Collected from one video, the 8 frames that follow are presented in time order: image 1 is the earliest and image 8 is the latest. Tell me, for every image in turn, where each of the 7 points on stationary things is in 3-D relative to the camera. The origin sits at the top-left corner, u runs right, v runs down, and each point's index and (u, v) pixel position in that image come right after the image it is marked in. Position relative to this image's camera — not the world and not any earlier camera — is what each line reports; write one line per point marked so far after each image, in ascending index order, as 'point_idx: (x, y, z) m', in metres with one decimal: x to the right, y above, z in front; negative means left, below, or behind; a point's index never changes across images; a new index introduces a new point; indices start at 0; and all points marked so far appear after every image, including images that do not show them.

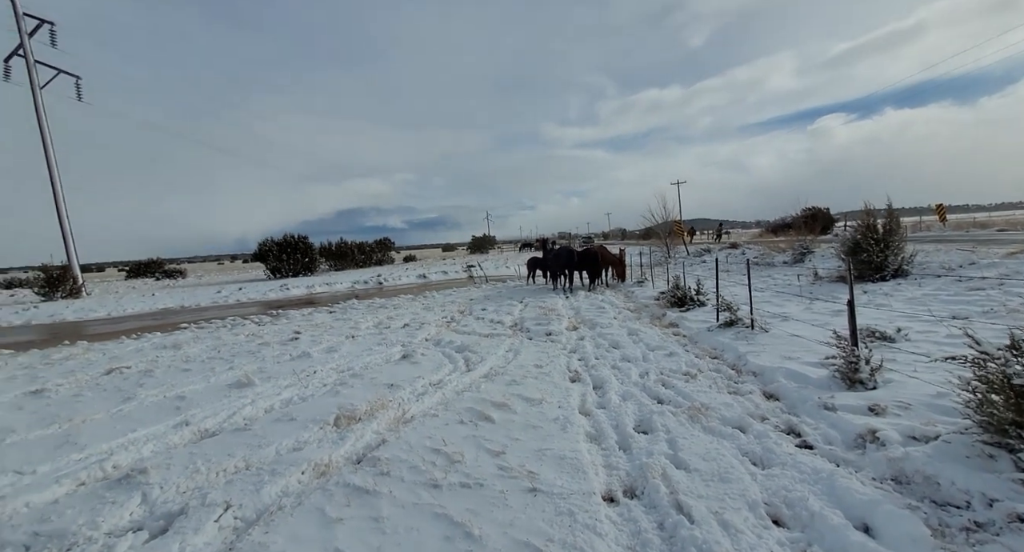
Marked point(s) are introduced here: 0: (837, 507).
0: (+1.7, -1.2, +2.3) m
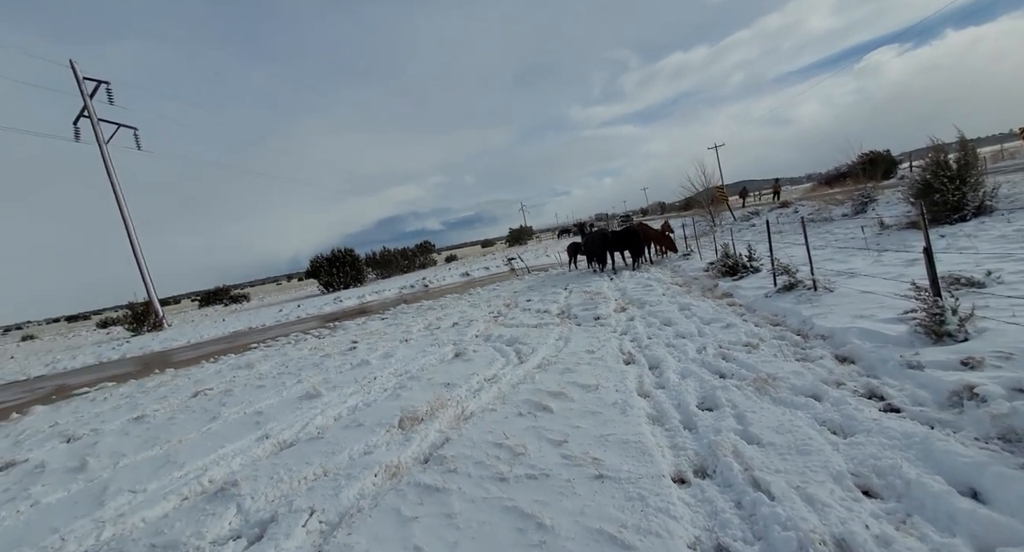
0: (+2.0, -0.9, +2.1) m
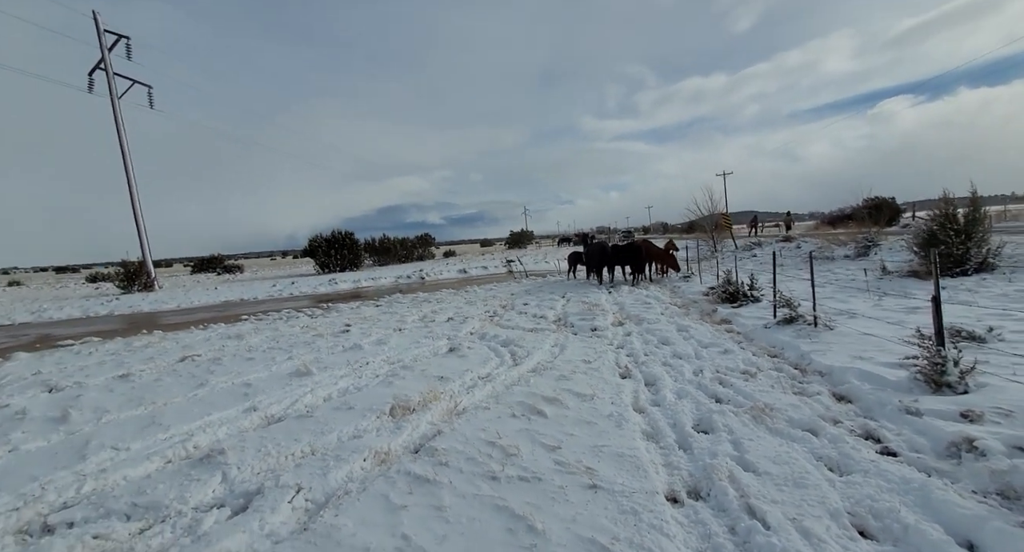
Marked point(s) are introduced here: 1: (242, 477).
0: (+2.0, -1.2, +2.1) m
1: (-2.0, -1.5, +3.2) m
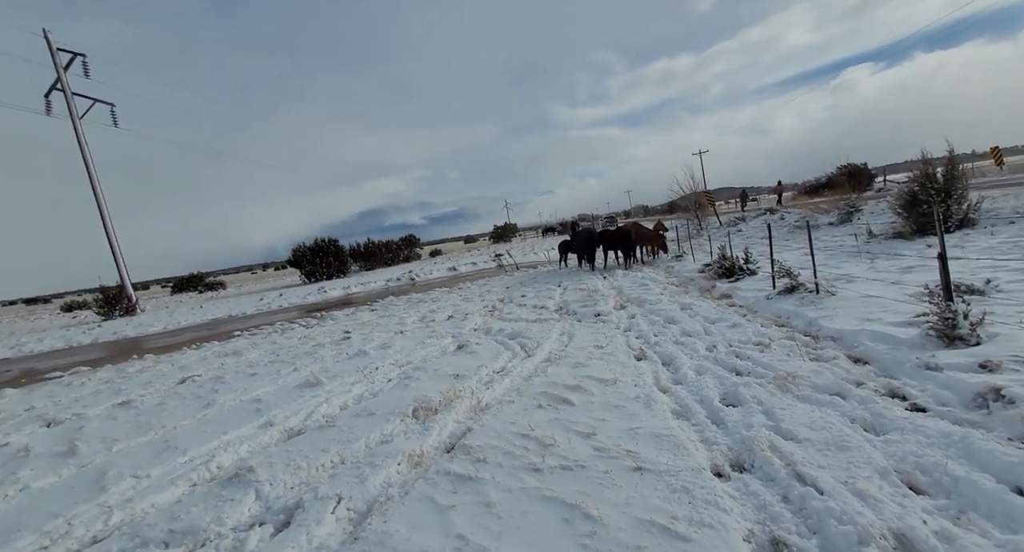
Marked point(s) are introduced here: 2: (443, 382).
0: (+2.3, -0.9, +2.1) m
1: (-1.7, -1.5, +3.1) m
2: (-0.8, -1.3, +5.3) m
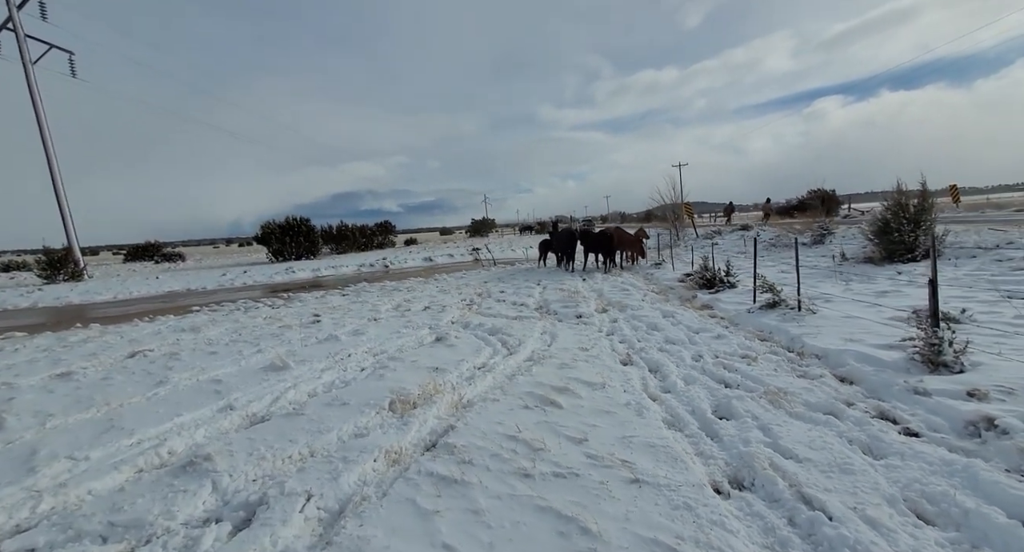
0: (+2.3, -1.1, +2.1) m
1: (-1.8, -1.4, +2.9) m
2: (-1.0, -1.1, +5.0) m
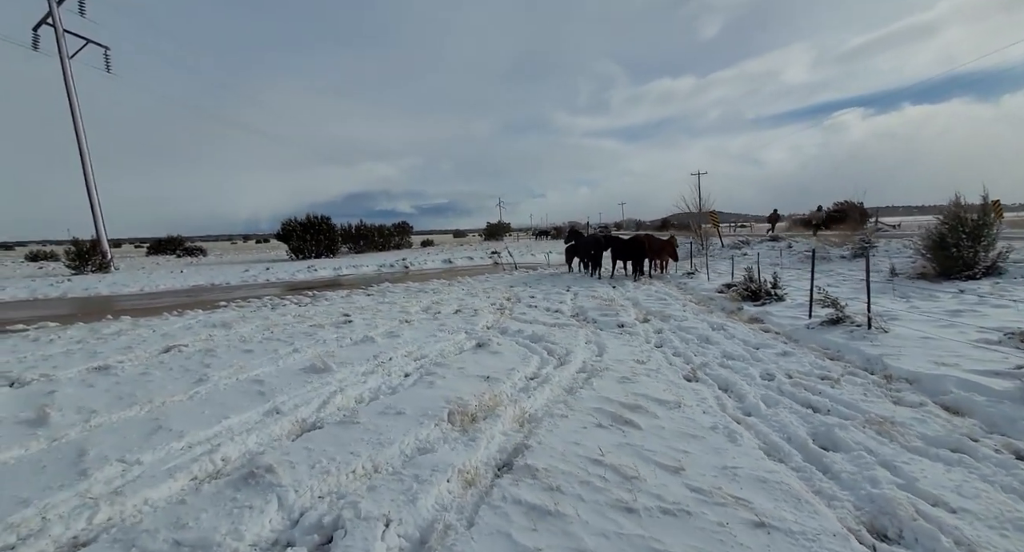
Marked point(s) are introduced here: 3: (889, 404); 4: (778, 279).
0: (+2.8, -1.2, +1.7) m
1: (-1.2, -1.4, +2.6) m
2: (-0.4, -1.2, +4.8) m
3: (+3.2, -1.1, +3.8) m
4: (+6.0, -0.1, +9.9) m
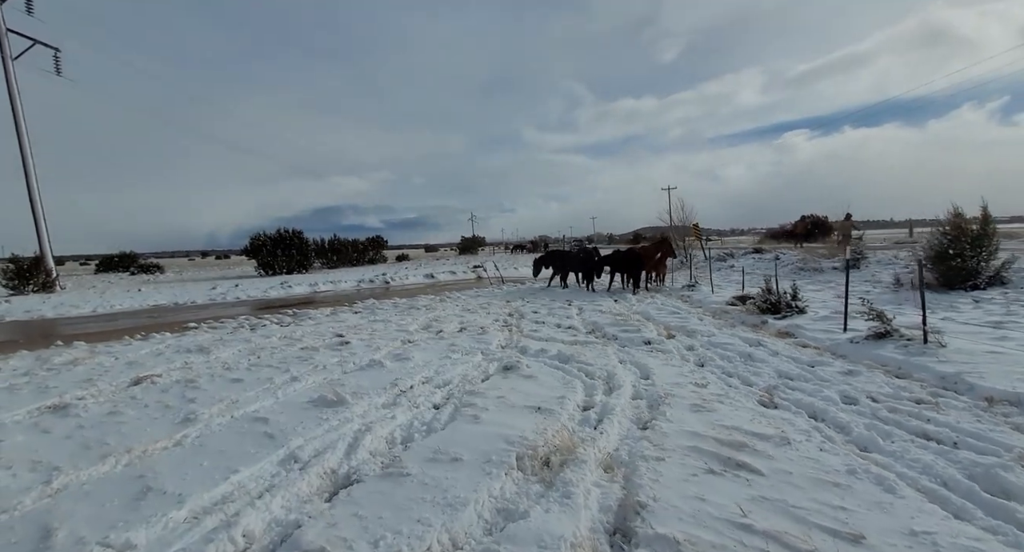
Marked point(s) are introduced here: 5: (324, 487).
0: (+3.5, -1.2, +1.3) m
1: (-0.6, -1.4, +1.9) m
2: (+0.1, -1.3, +4.1) m
3: (+3.8, -1.2, +3.3) m
4: (+6.2, -0.3, +9.7) m
5: (-1.4, -1.5, +3.2) m
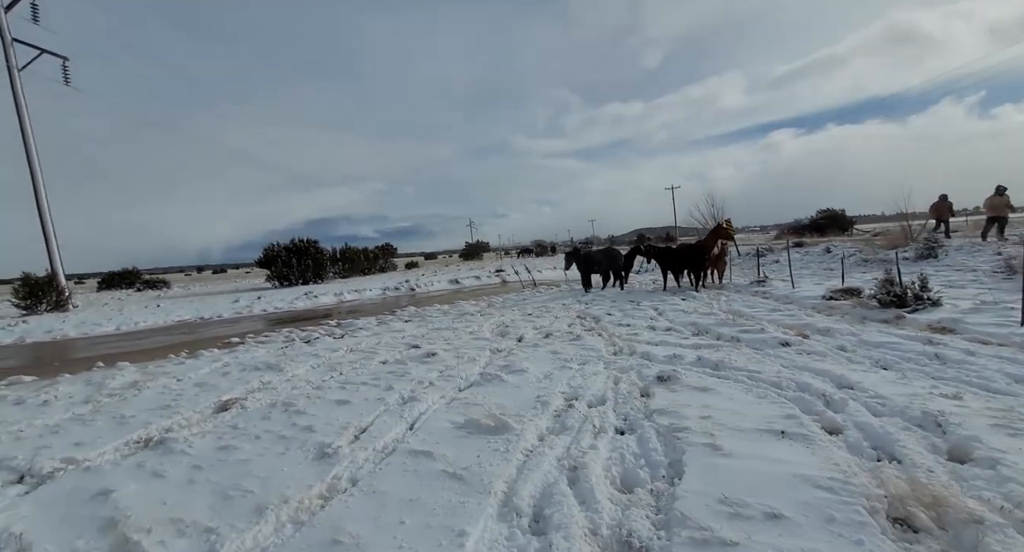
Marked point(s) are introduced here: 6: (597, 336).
0: (+5.3, -1.0, +0.4) m
1: (+1.3, -1.4, +1.0) m
2: (+2.0, -1.2, +3.2) m
3: (+5.7, -1.0, +2.4) m
4: (+8.0, -0.1, +8.8) m
5: (+0.5, -1.4, +2.3) m
6: (+1.6, -1.2, +8.8) m
